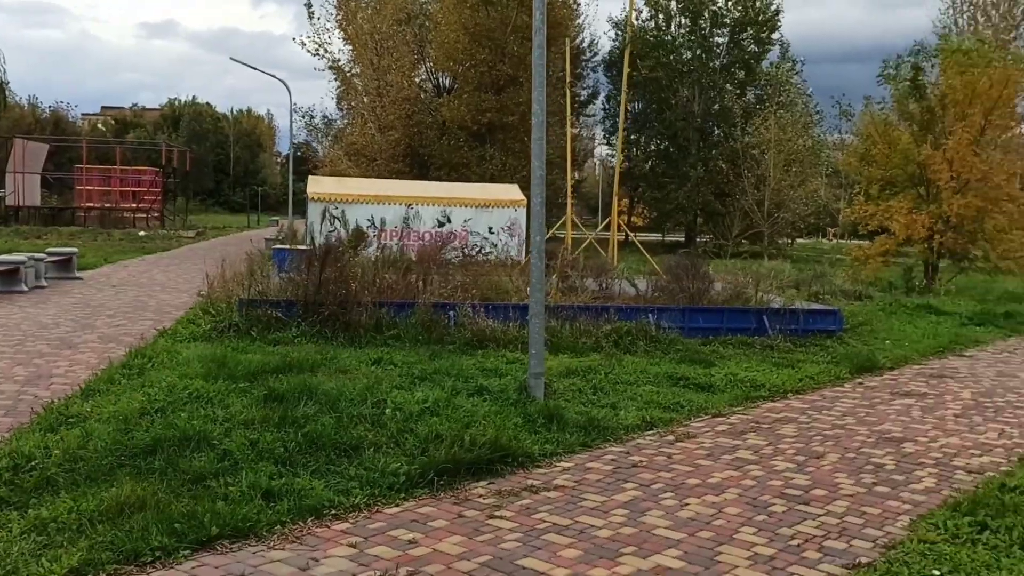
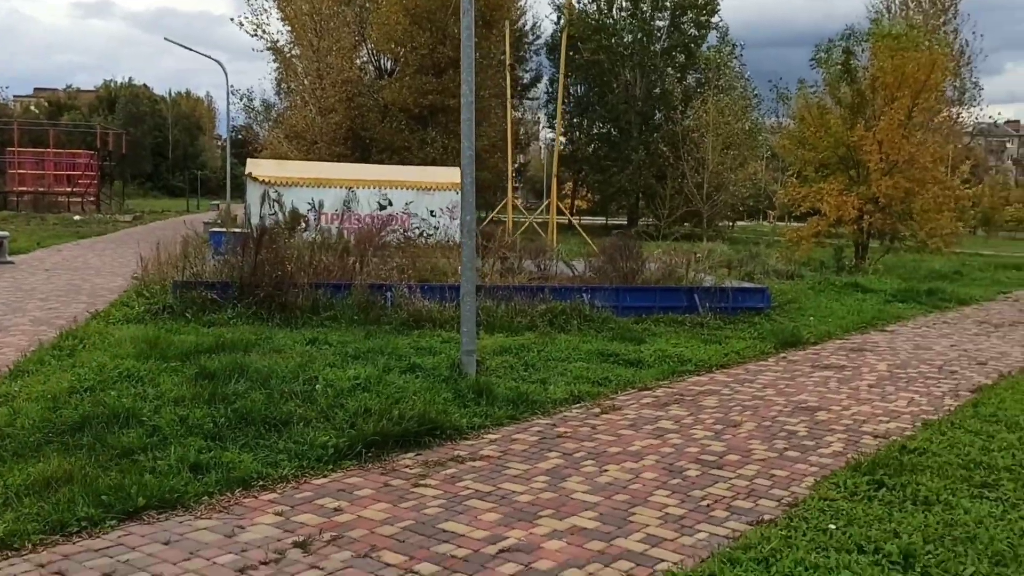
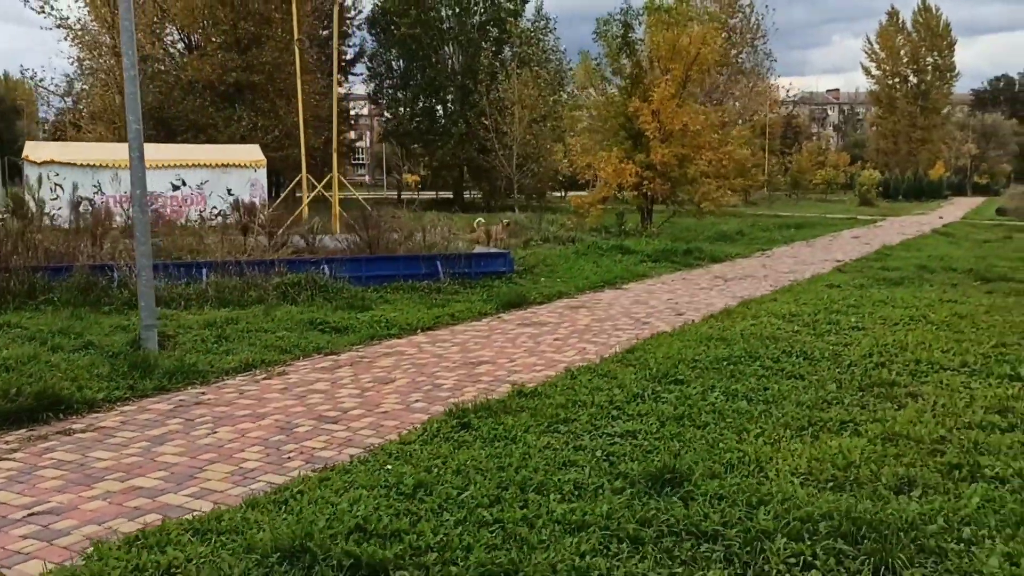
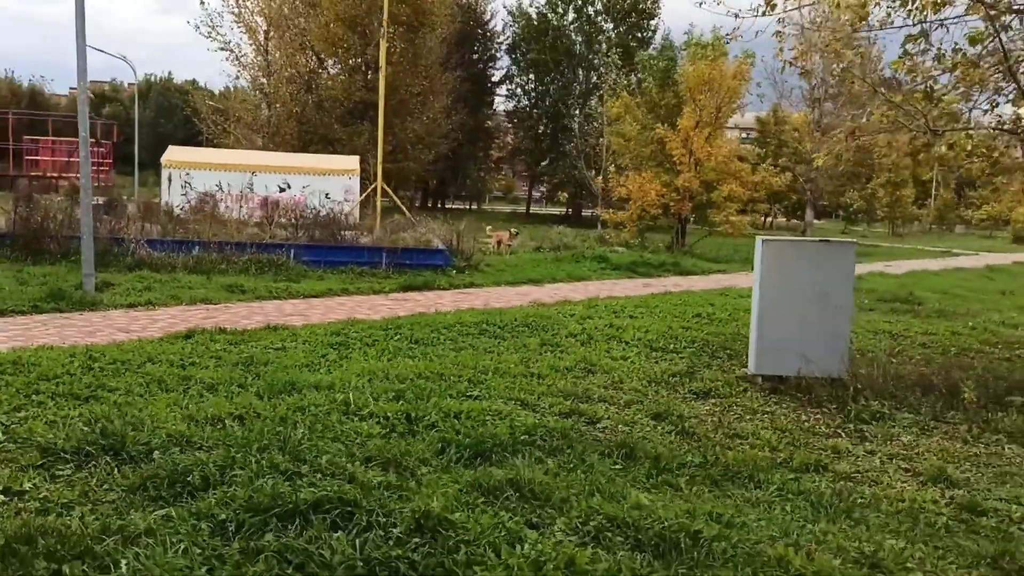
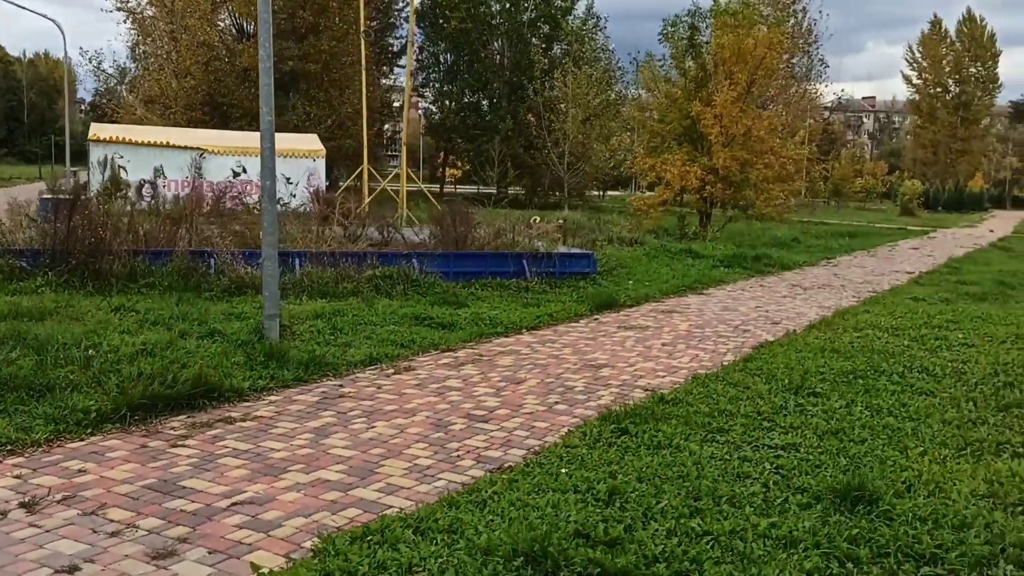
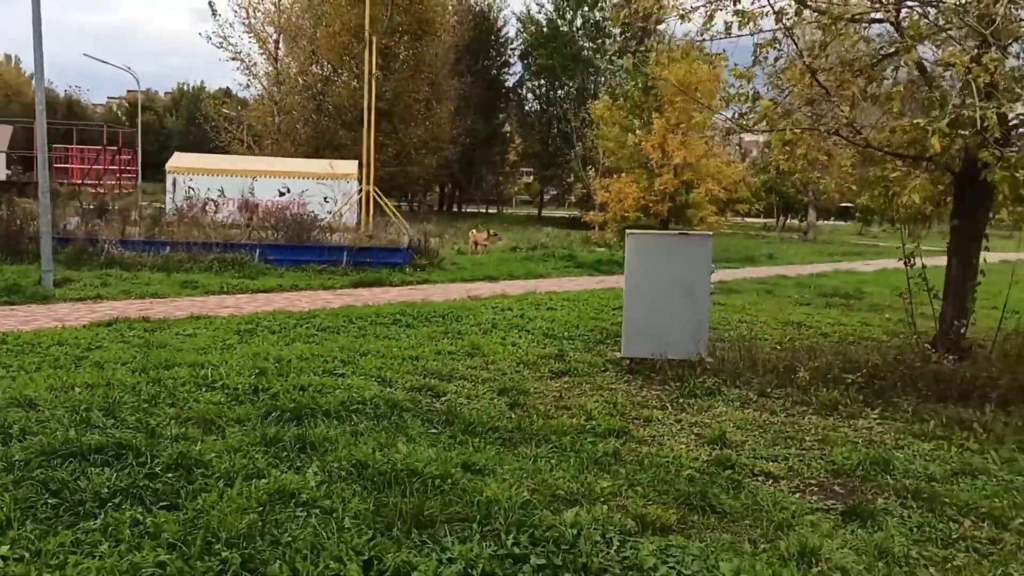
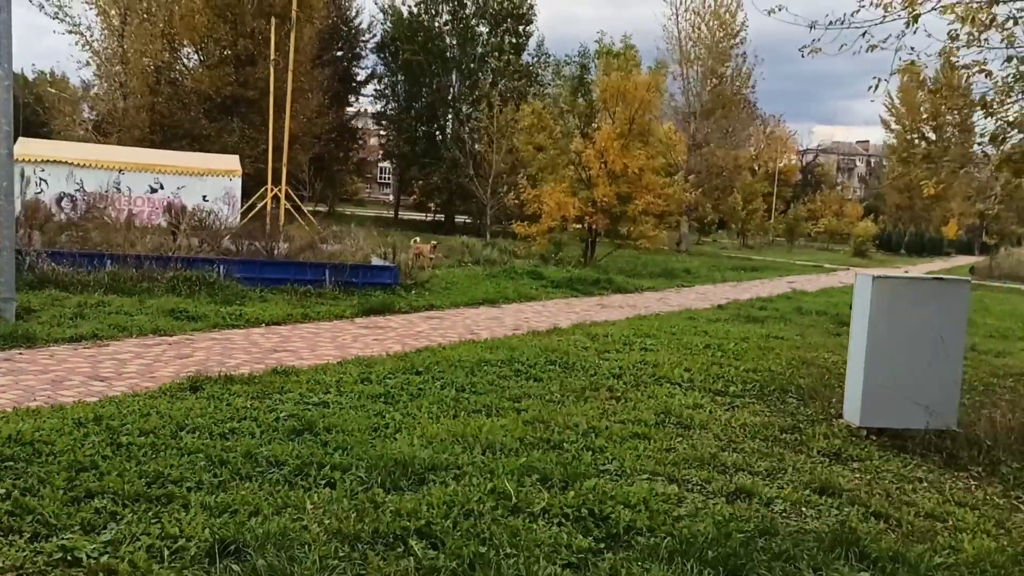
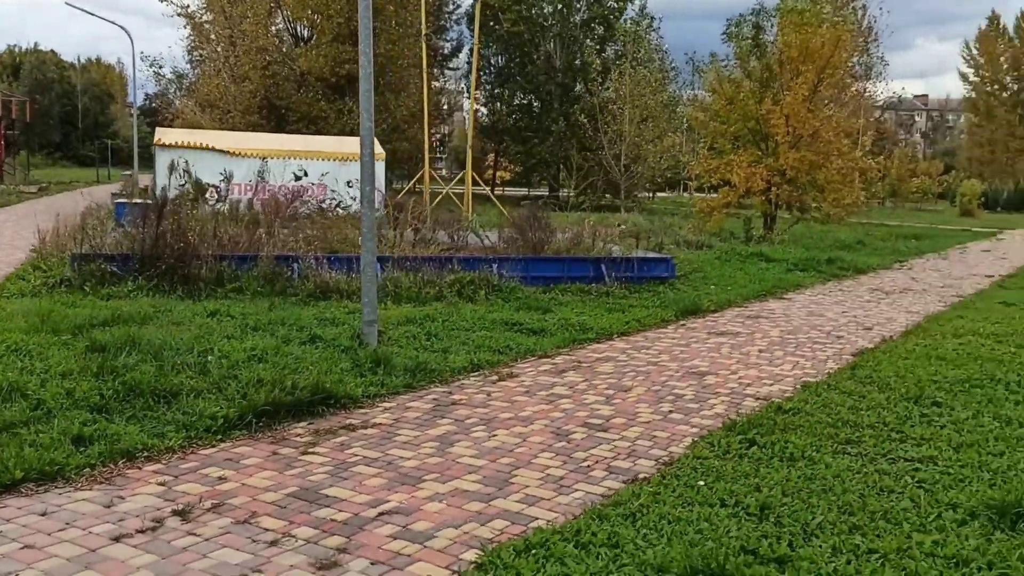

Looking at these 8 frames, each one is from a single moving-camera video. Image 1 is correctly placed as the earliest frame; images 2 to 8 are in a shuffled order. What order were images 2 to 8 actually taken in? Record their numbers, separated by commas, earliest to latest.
2, 8, 5, 3, 7, 4, 6
